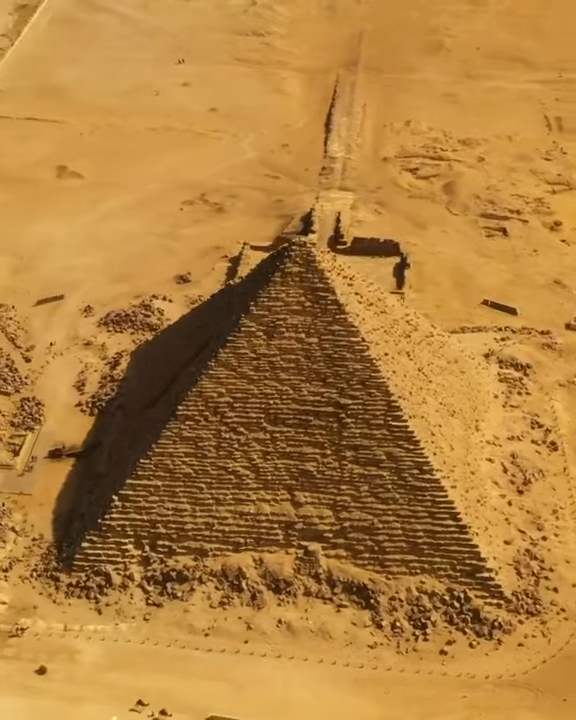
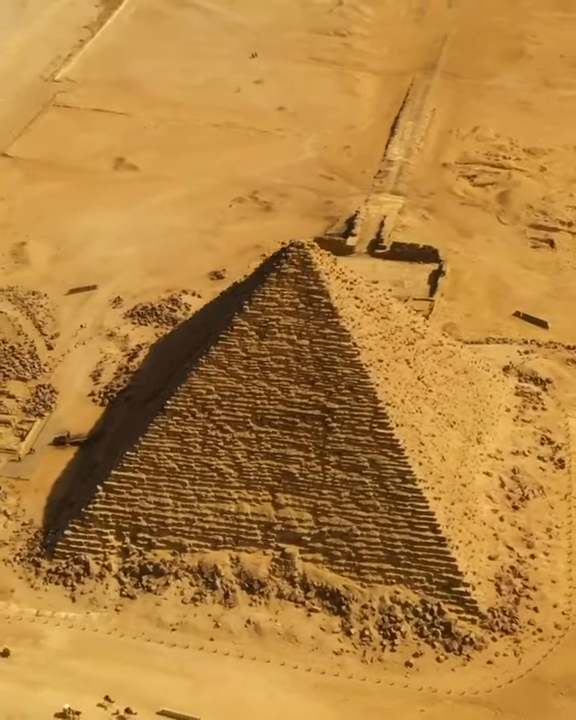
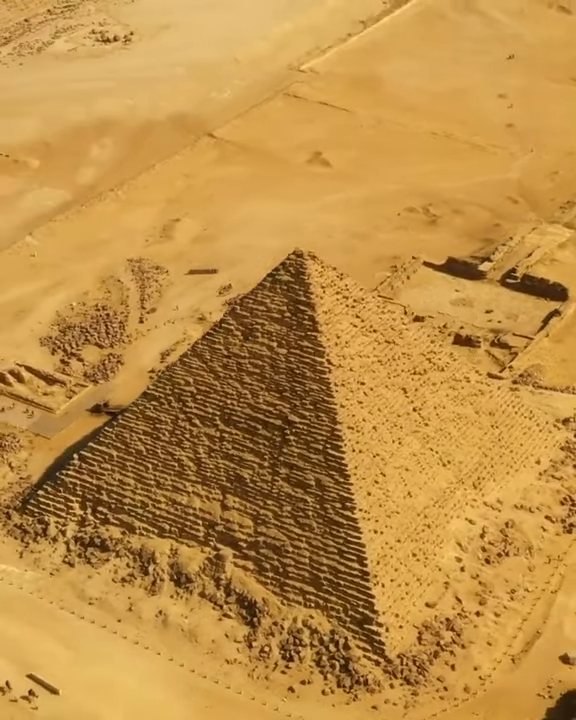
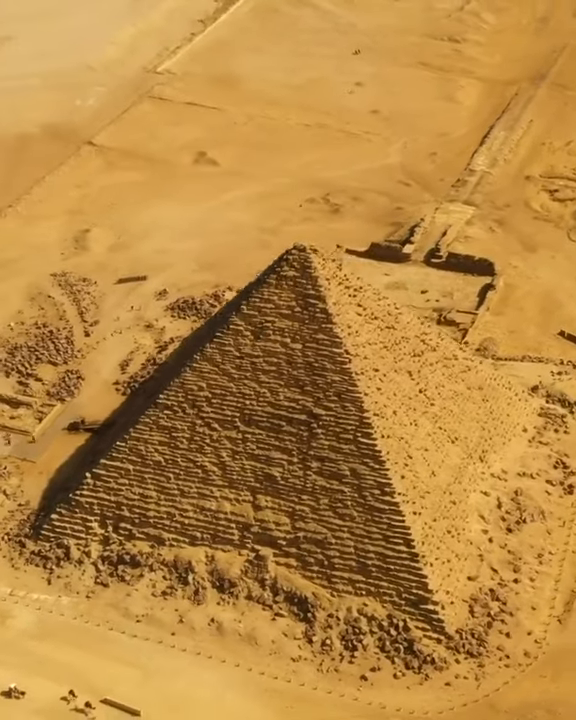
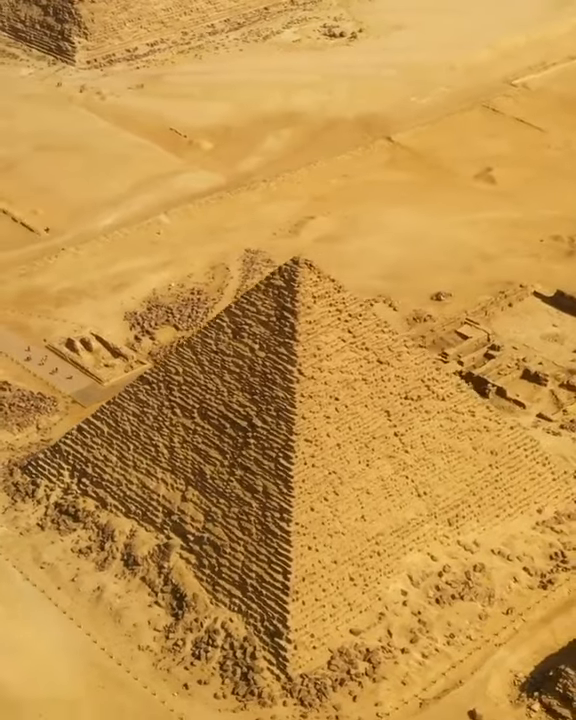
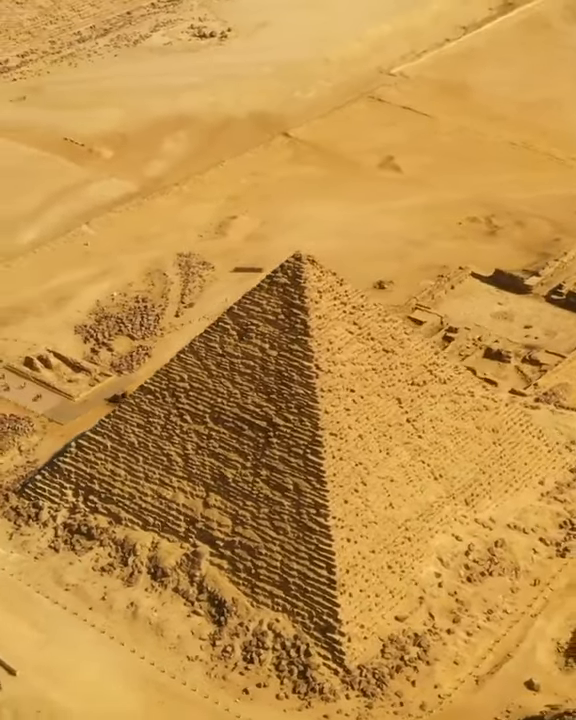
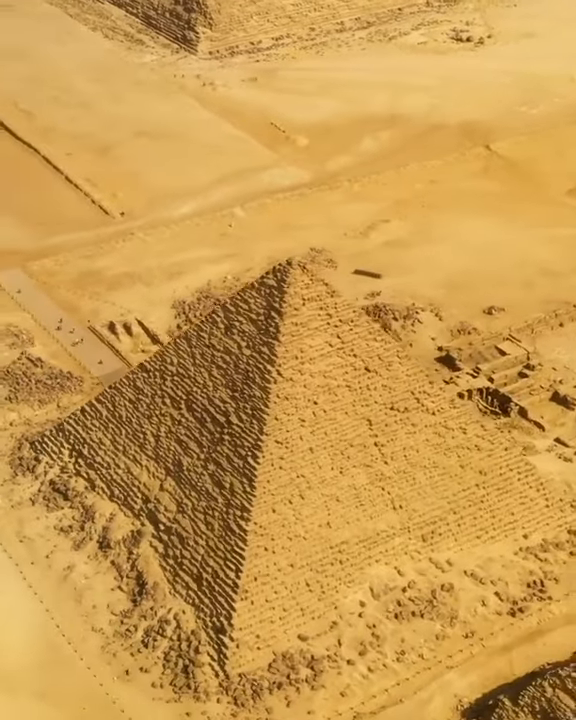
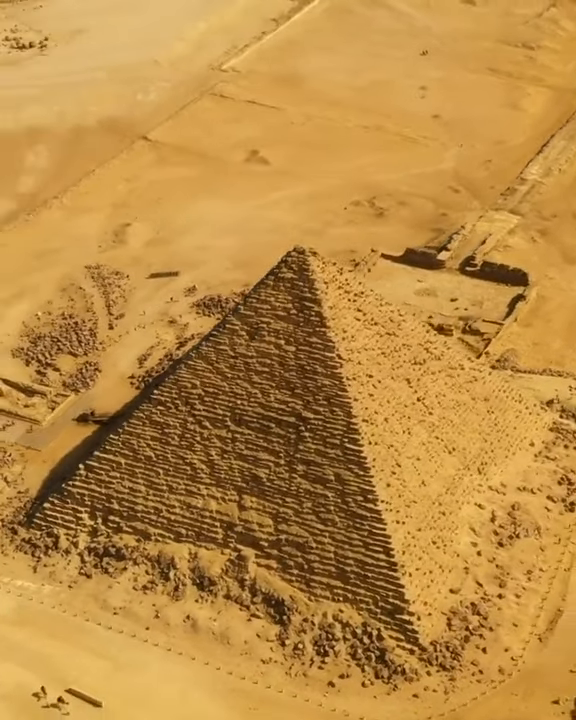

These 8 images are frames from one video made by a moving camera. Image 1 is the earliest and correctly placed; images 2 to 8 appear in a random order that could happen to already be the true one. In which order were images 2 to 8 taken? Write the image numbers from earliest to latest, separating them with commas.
2, 4, 8, 3, 6, 5, 7
